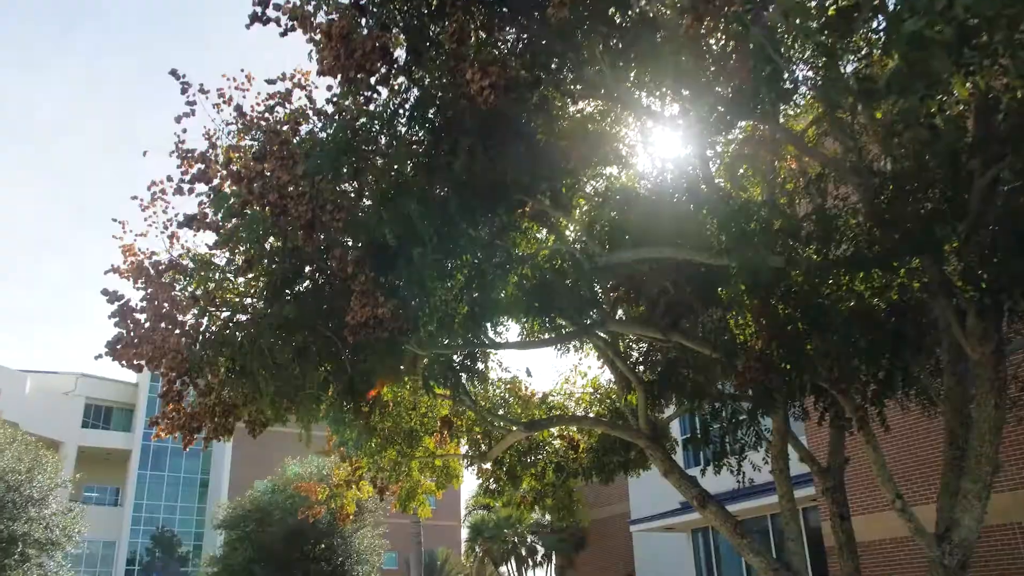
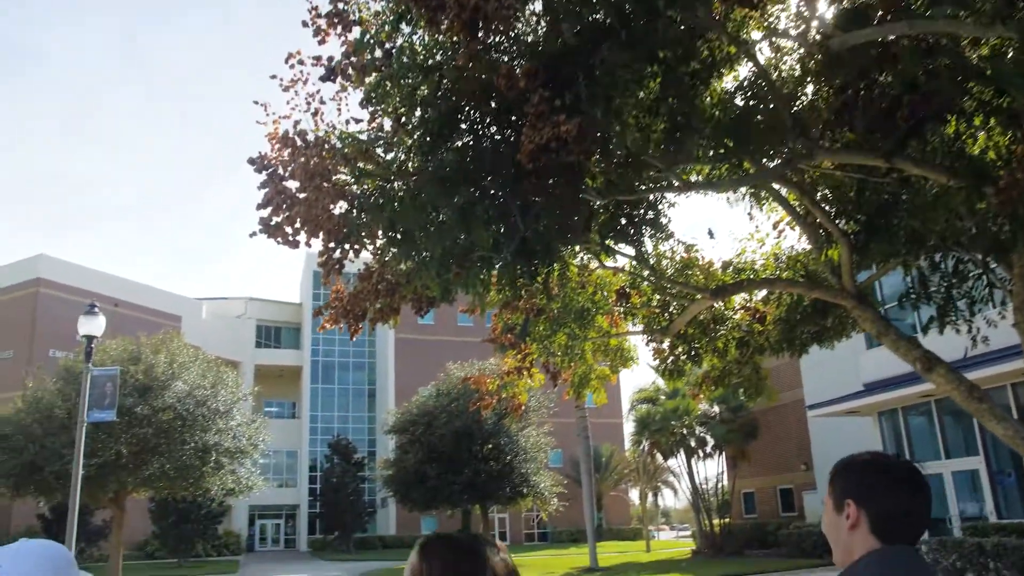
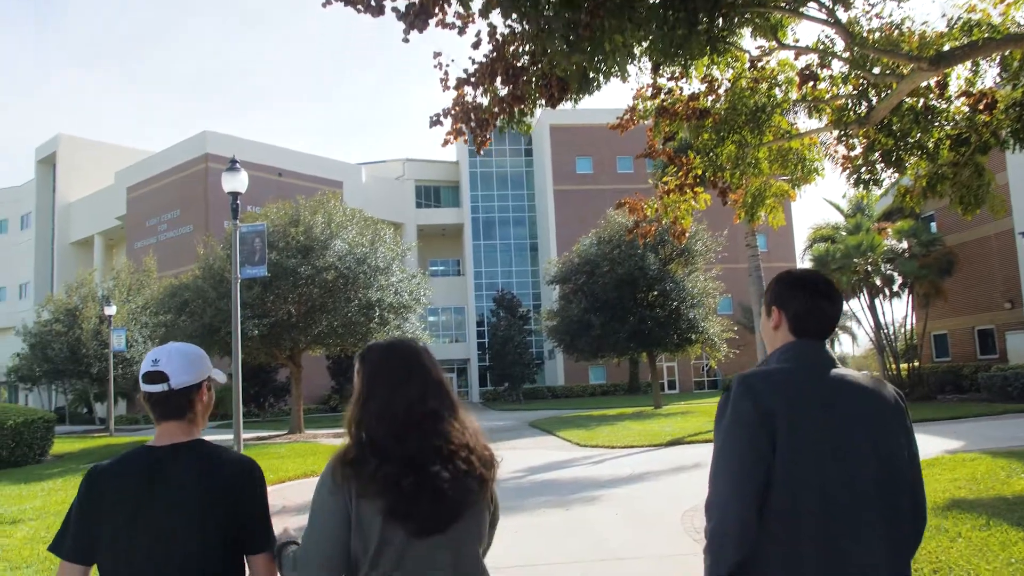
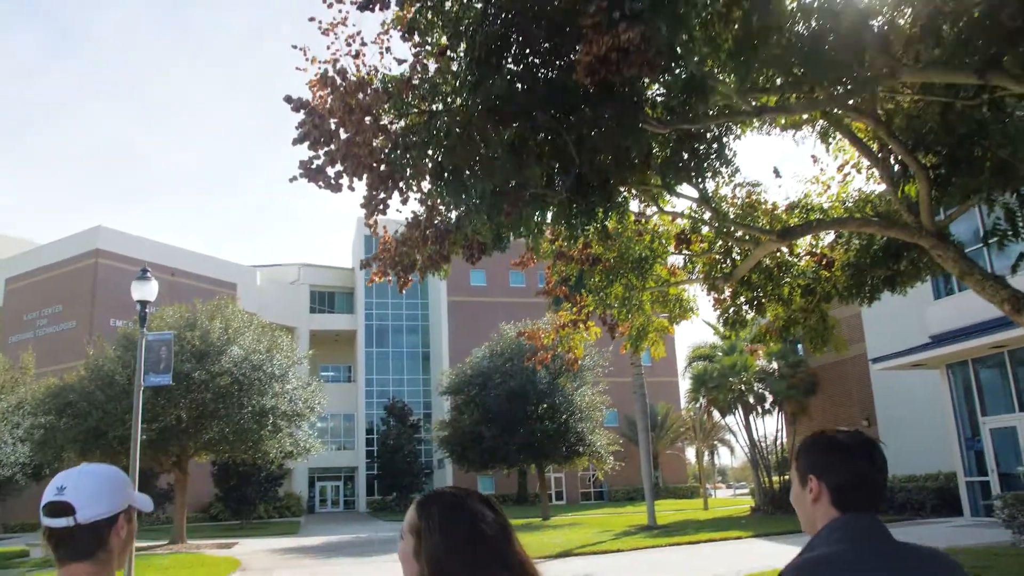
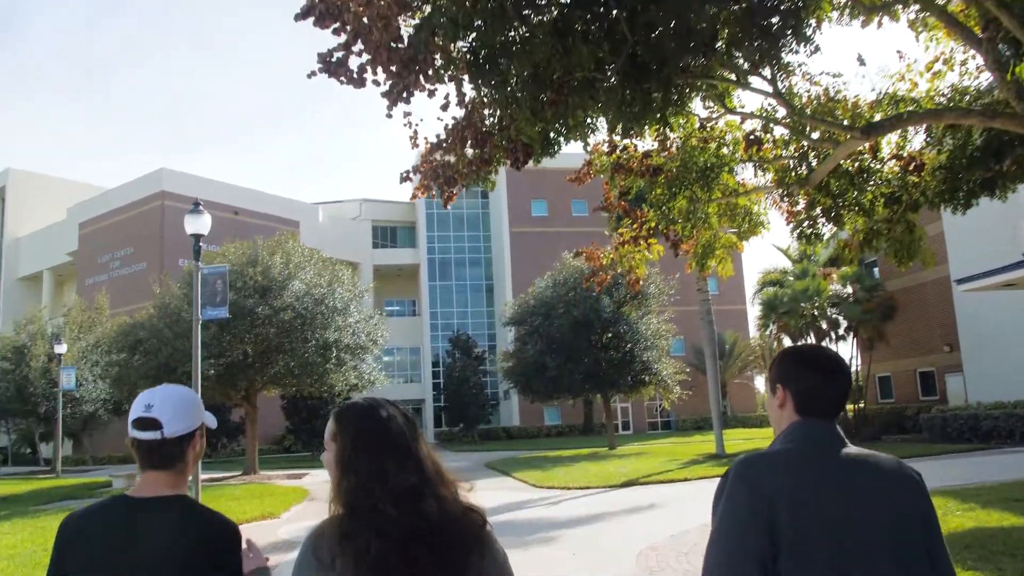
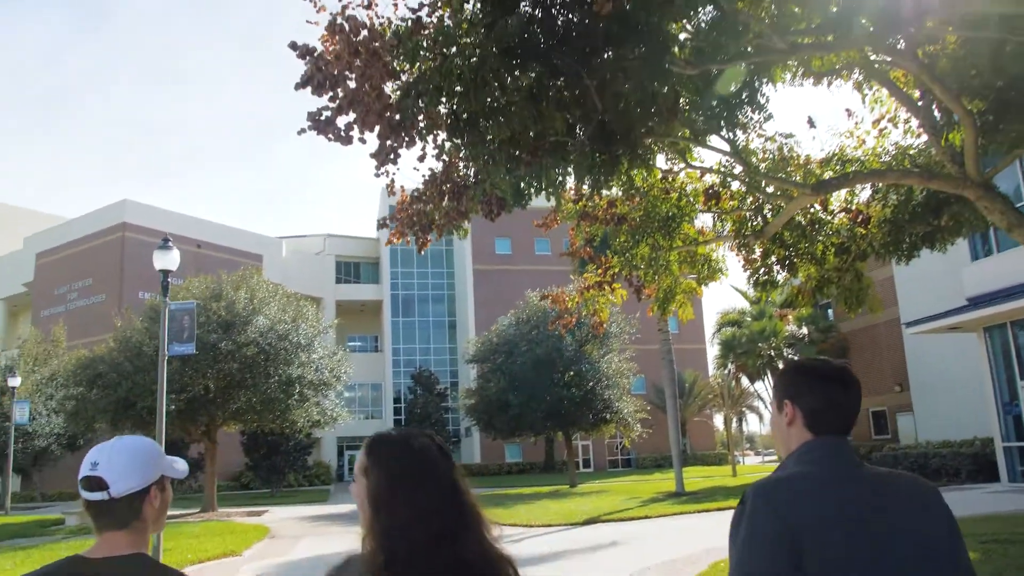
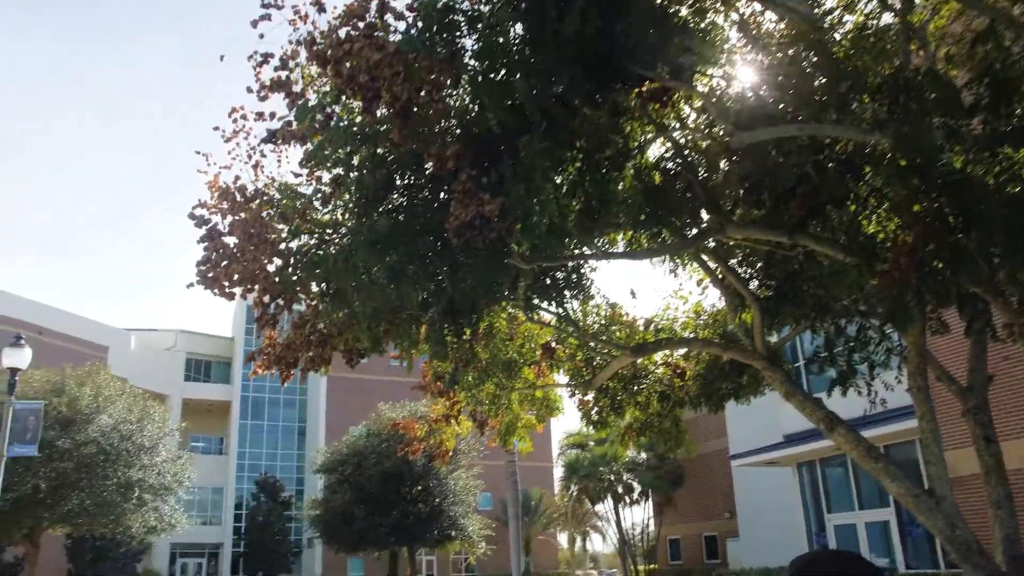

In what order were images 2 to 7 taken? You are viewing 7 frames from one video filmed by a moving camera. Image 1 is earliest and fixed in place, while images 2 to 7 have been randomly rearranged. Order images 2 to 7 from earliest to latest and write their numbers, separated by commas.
7, 2, 4, 6, 5, 3
